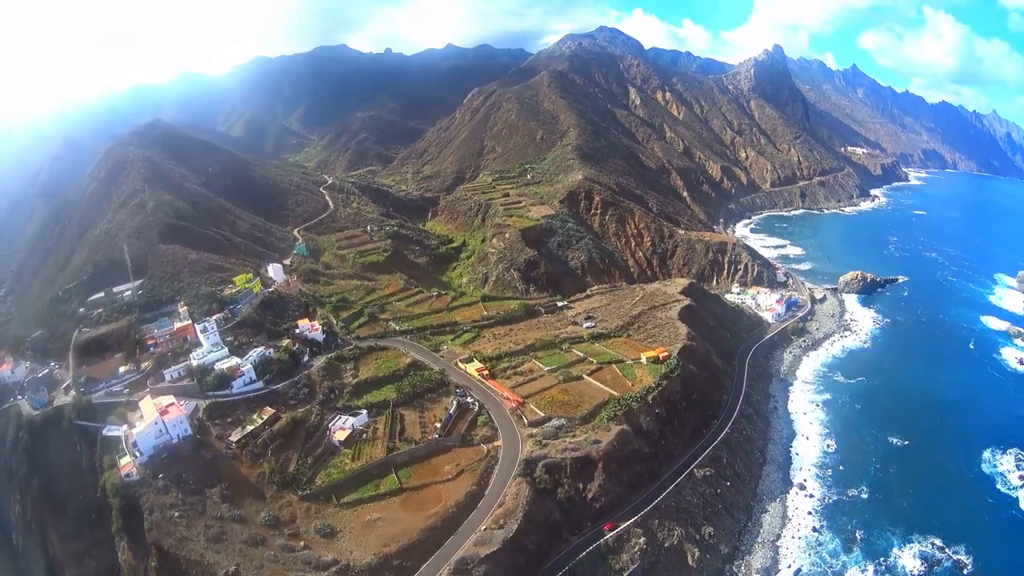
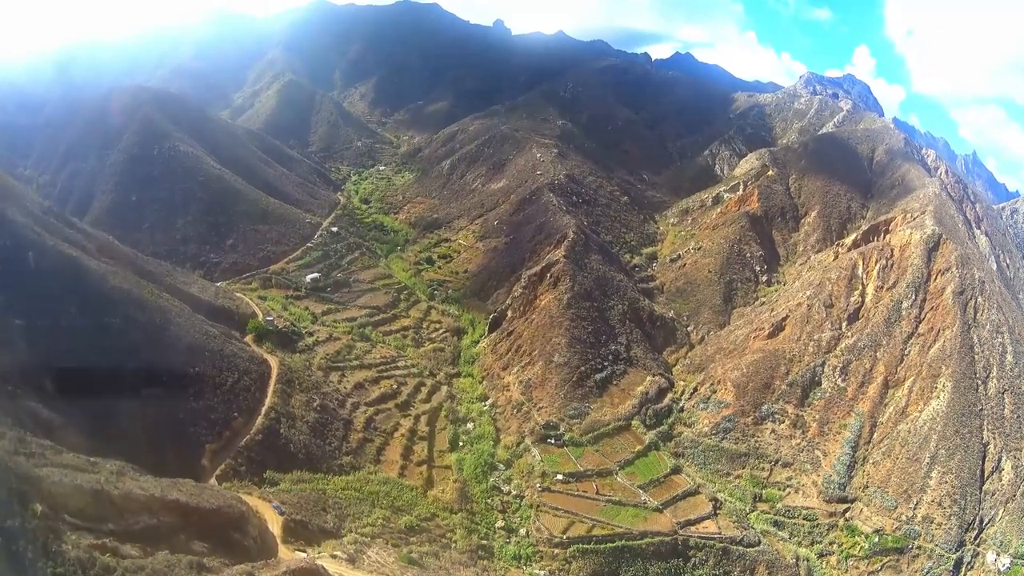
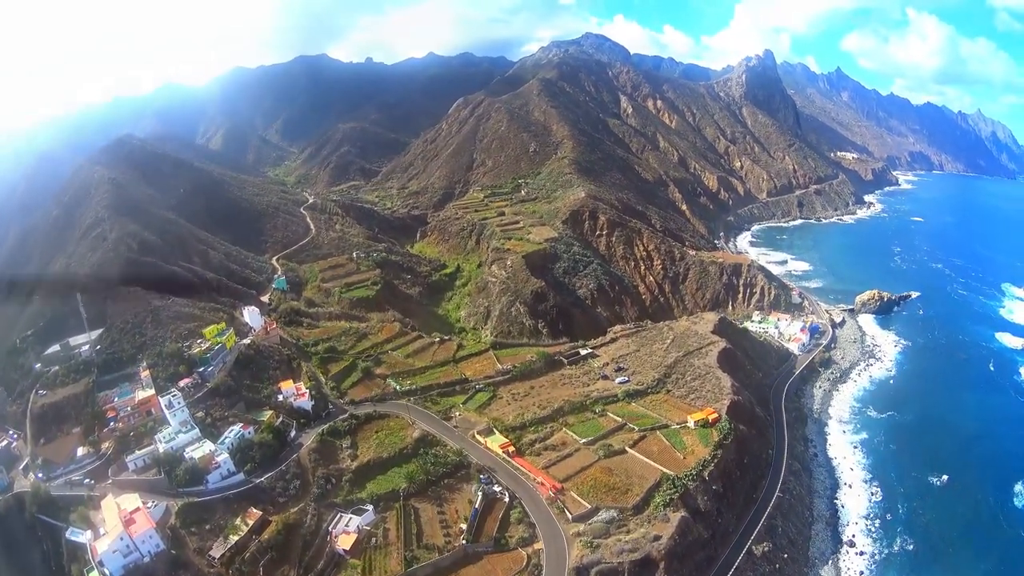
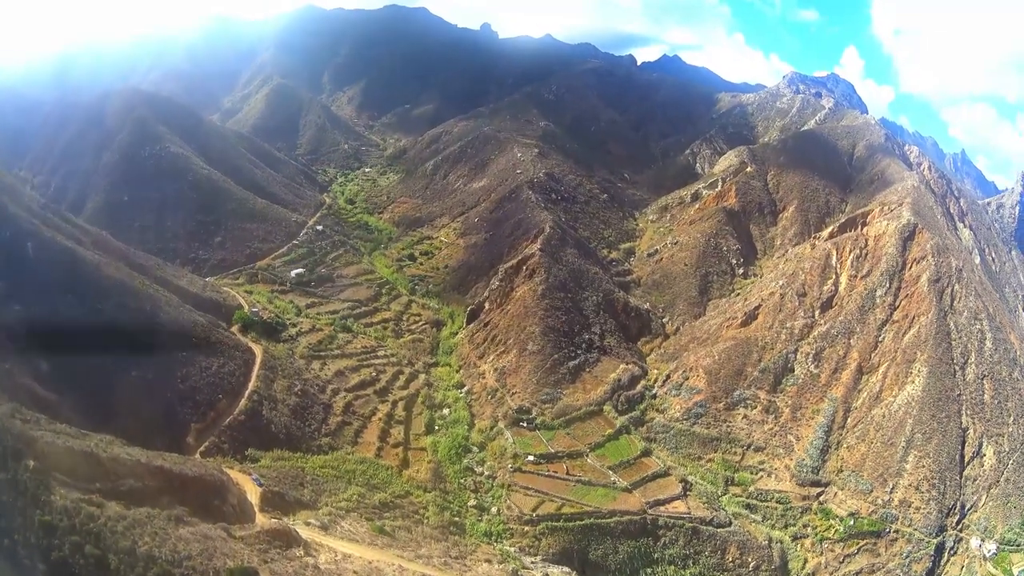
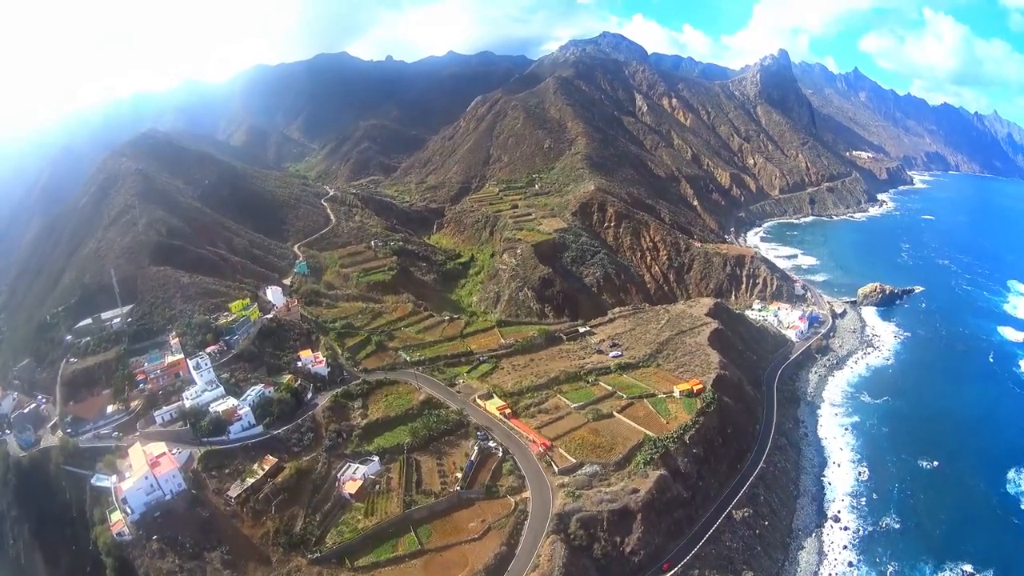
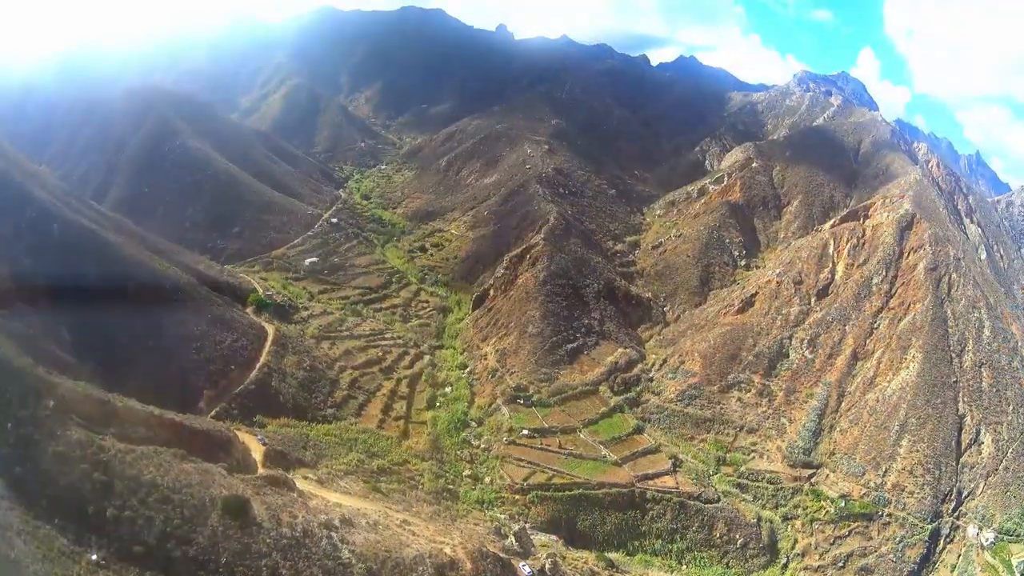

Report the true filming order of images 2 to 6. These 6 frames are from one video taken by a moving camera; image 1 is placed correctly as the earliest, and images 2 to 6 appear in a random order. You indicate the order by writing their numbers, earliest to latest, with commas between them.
5, 3, 6, 4, 2
